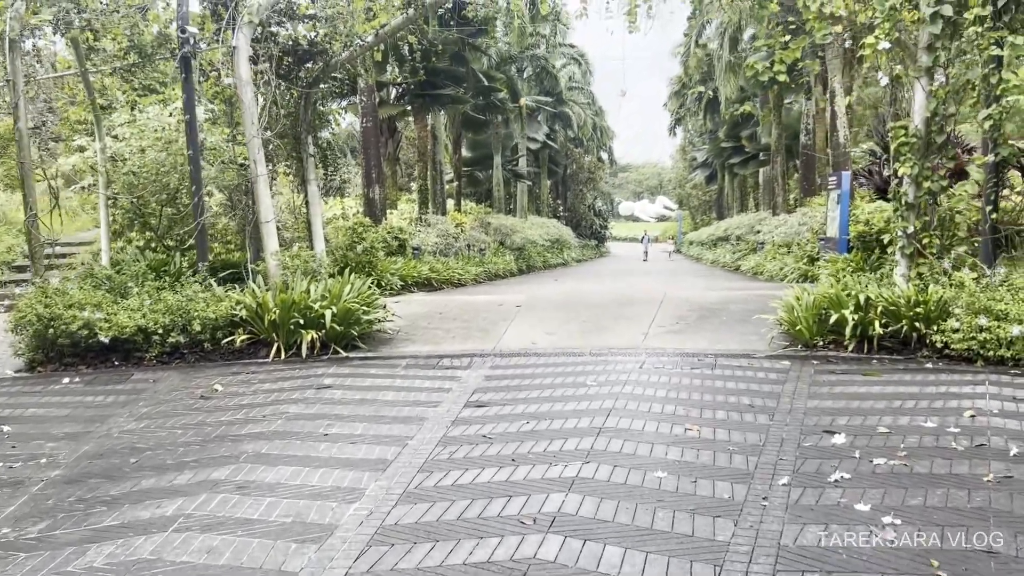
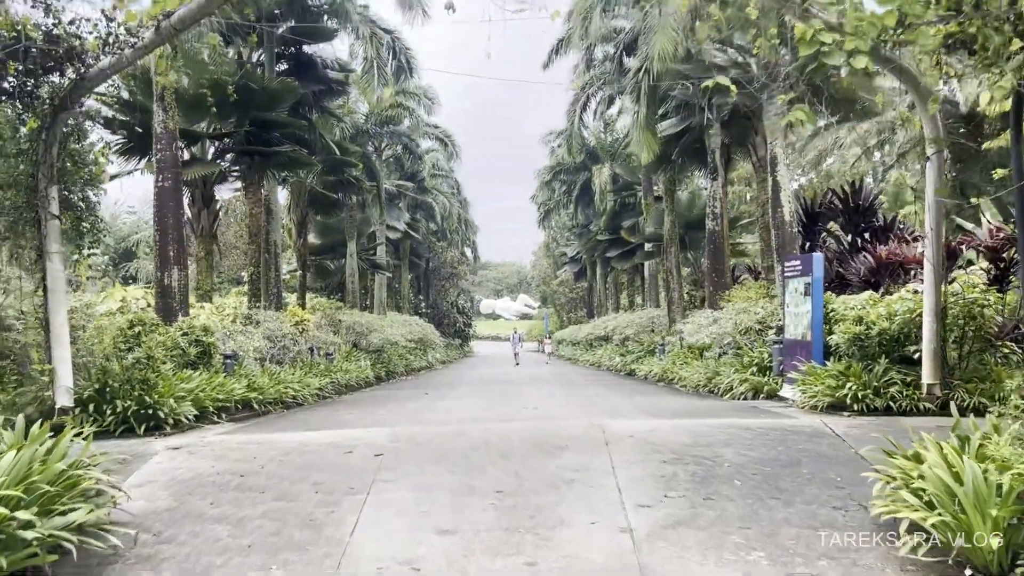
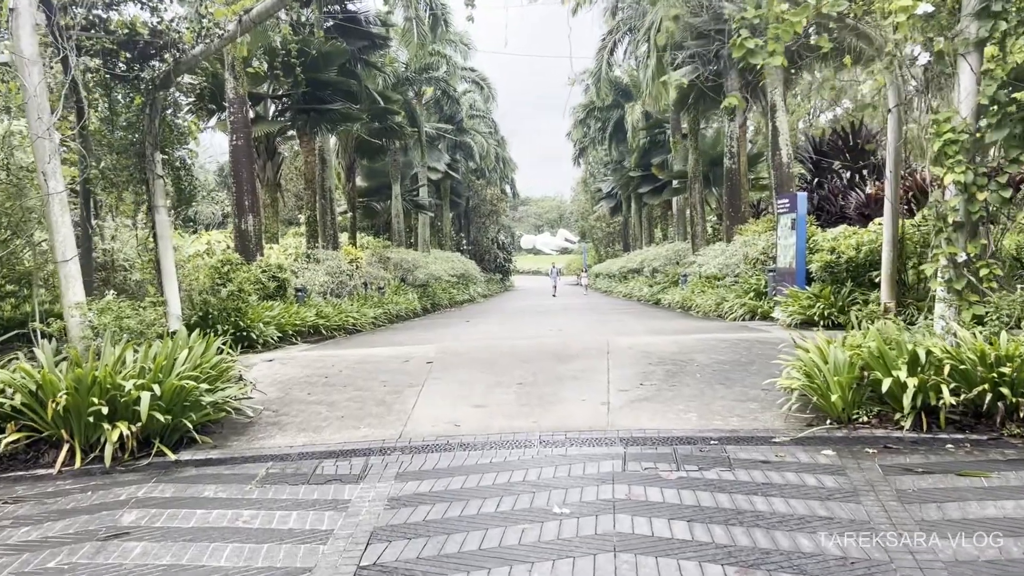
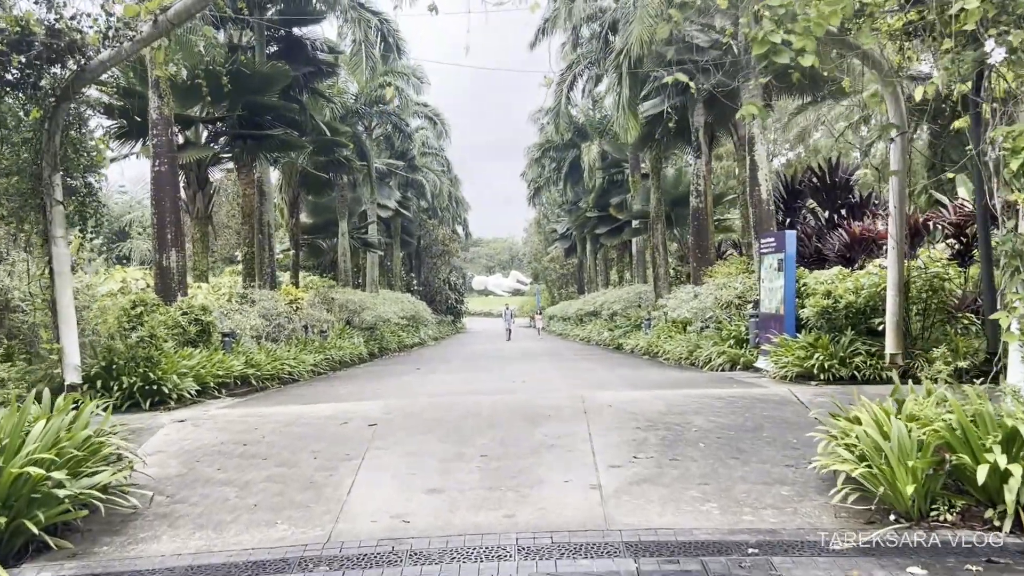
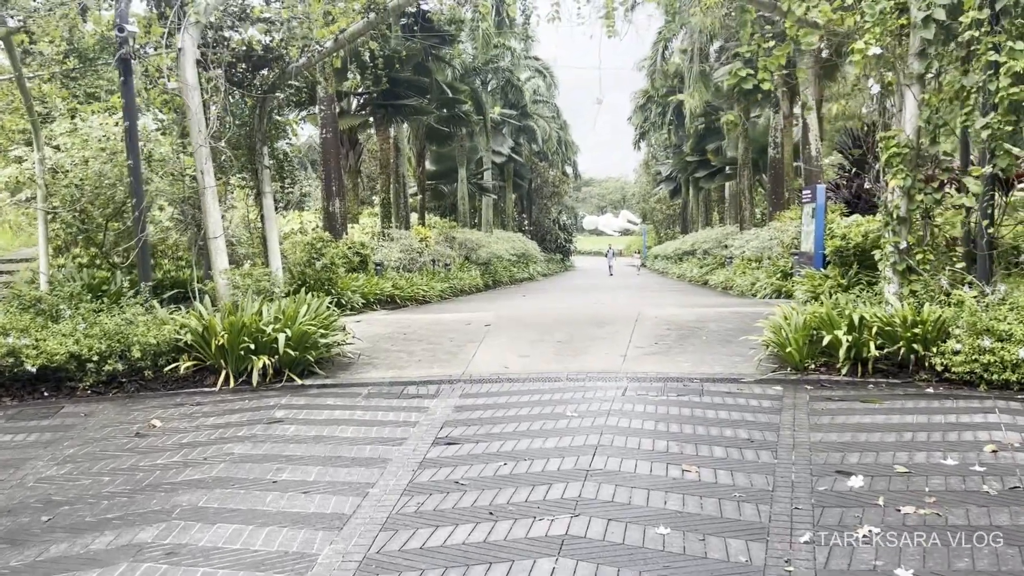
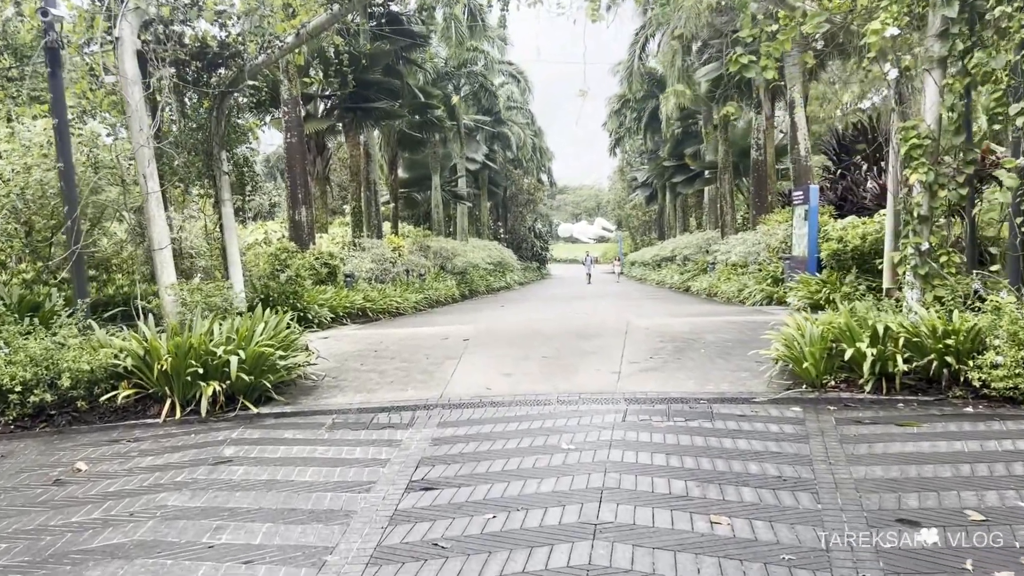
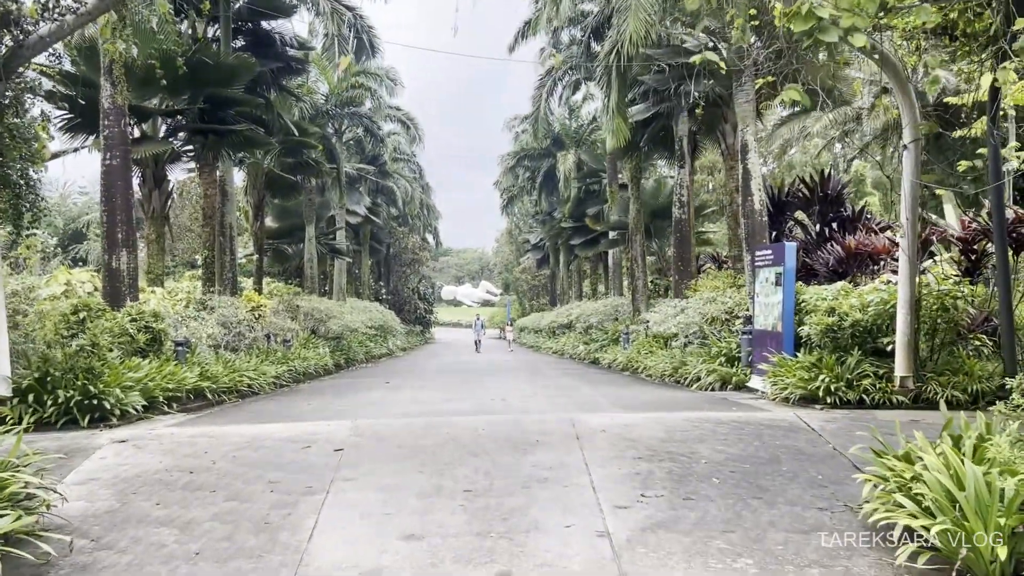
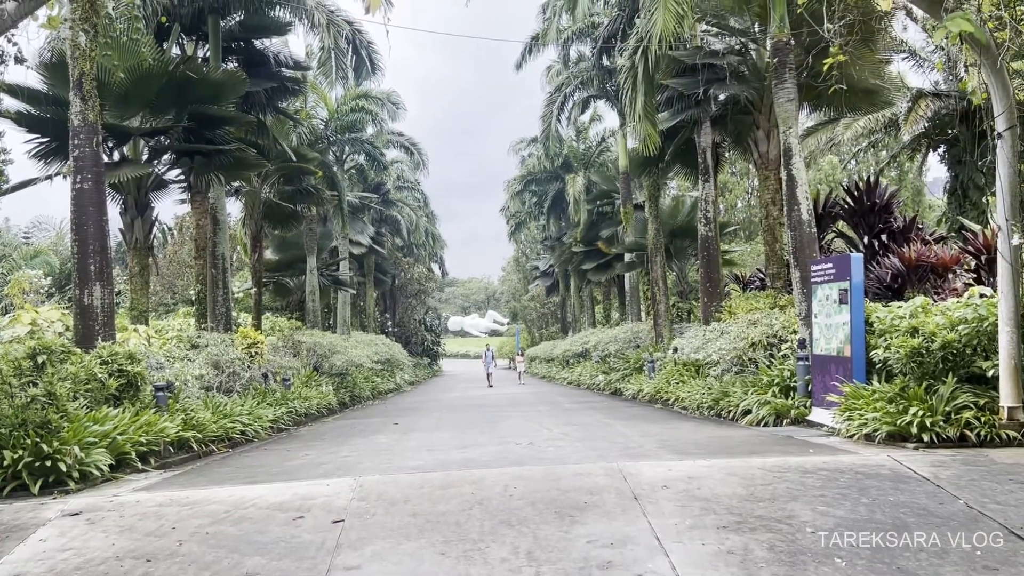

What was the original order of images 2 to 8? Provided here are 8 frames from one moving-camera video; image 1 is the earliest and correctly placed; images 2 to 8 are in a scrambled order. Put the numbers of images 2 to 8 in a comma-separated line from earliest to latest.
5, 6, 3, 4, 2, 7, 8
